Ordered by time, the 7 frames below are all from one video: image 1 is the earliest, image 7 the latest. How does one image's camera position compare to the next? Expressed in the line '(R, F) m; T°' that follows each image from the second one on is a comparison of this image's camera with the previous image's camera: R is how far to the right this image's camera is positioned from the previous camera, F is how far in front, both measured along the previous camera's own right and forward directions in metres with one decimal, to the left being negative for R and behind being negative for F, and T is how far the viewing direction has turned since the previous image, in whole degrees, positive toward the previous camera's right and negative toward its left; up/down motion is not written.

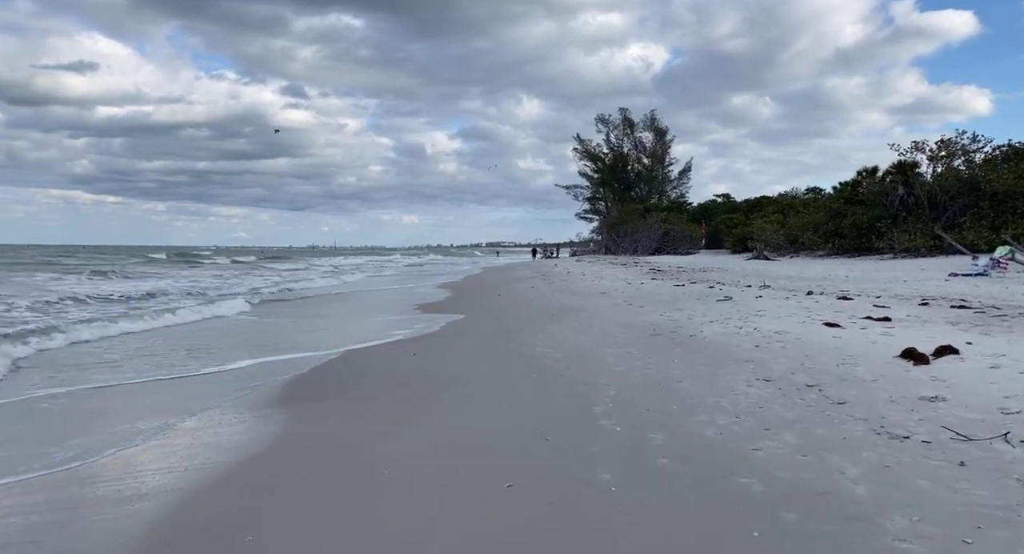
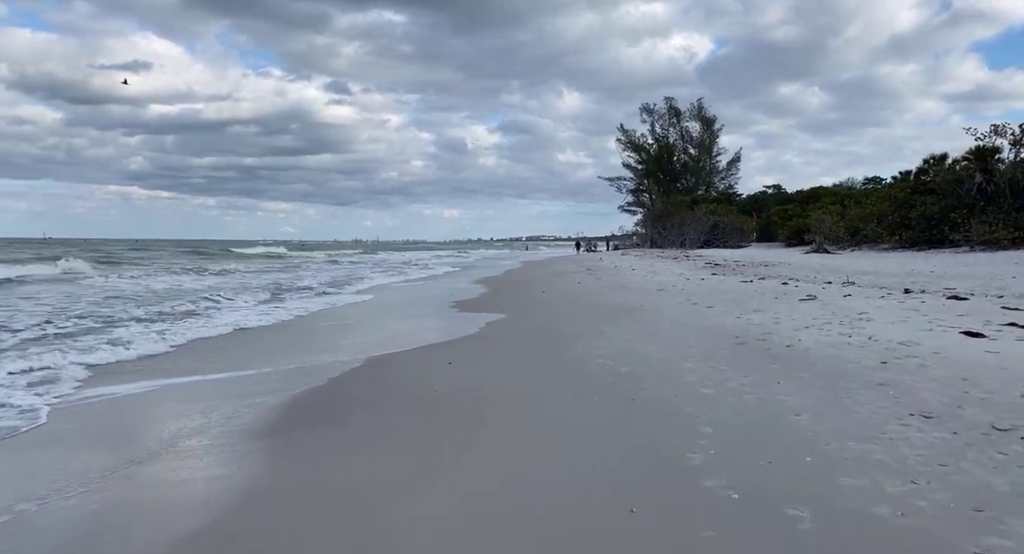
(-0.1, +1.3) m; -3°
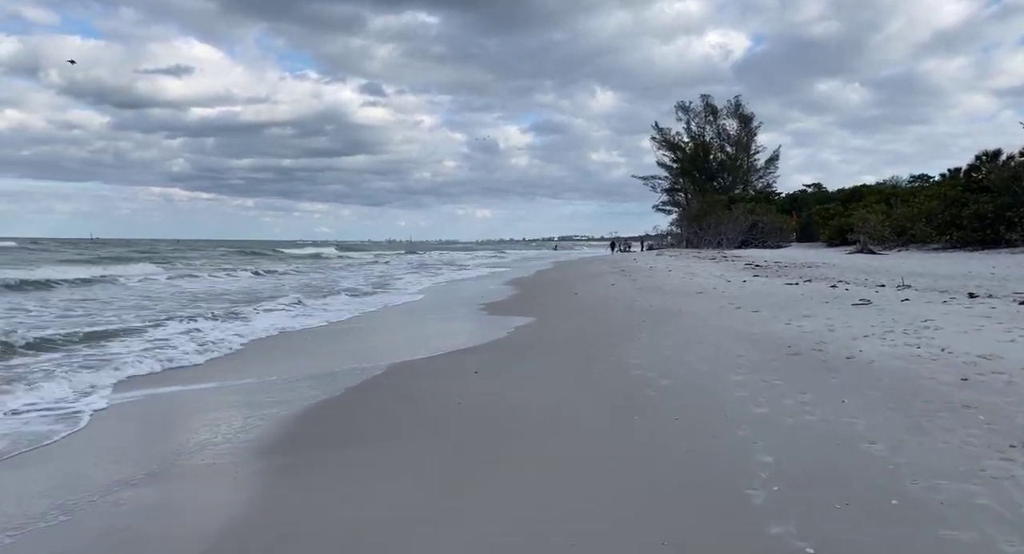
(0.0, +0.5) m; -3°
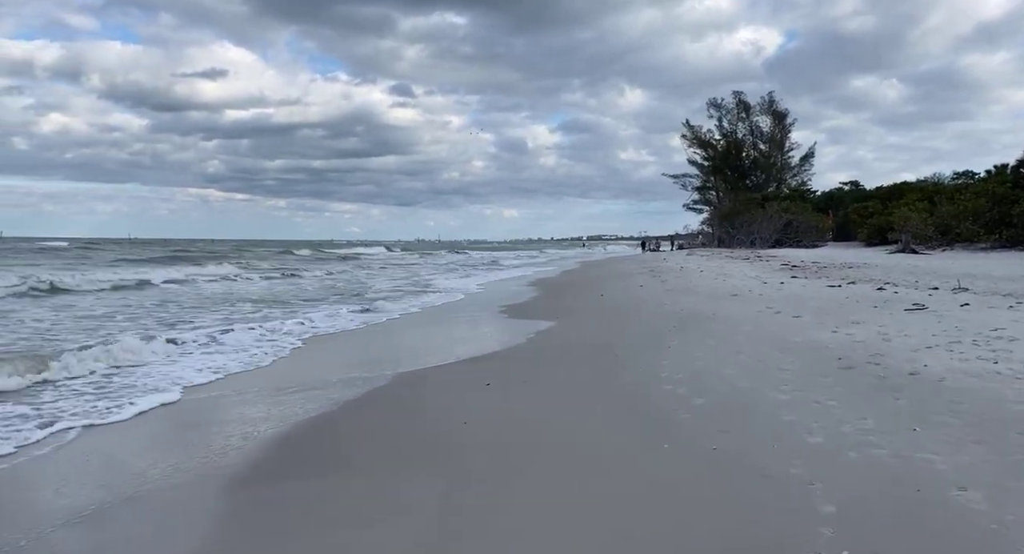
(+0.1, +0.6) m; -2°
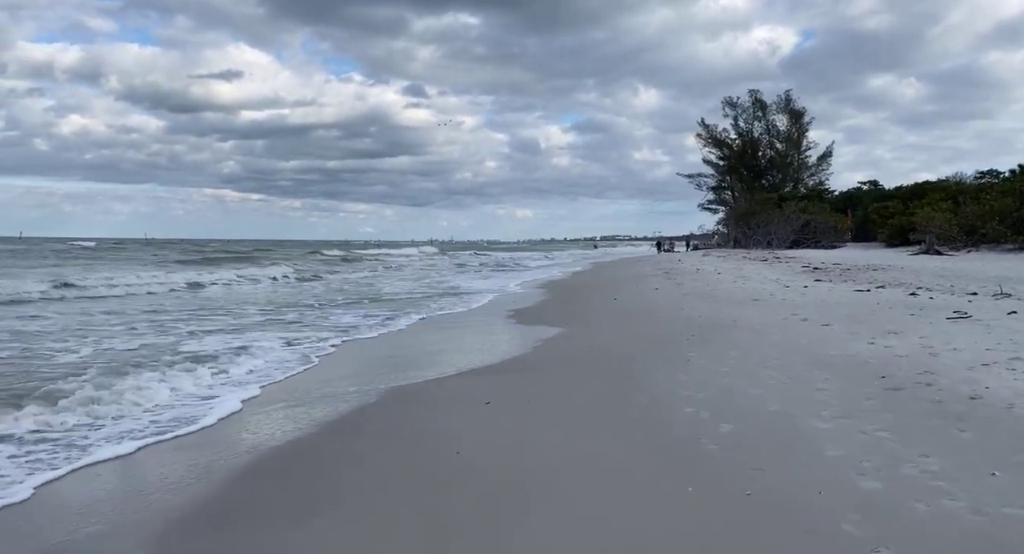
(+0.1, +0.6) m; -1°
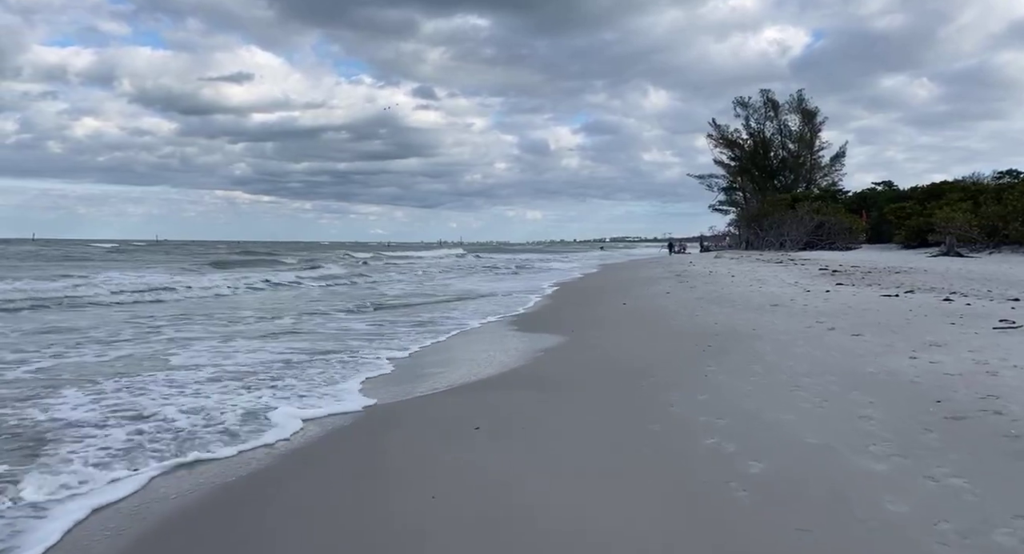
(+0.1, +0.7) m; -1°
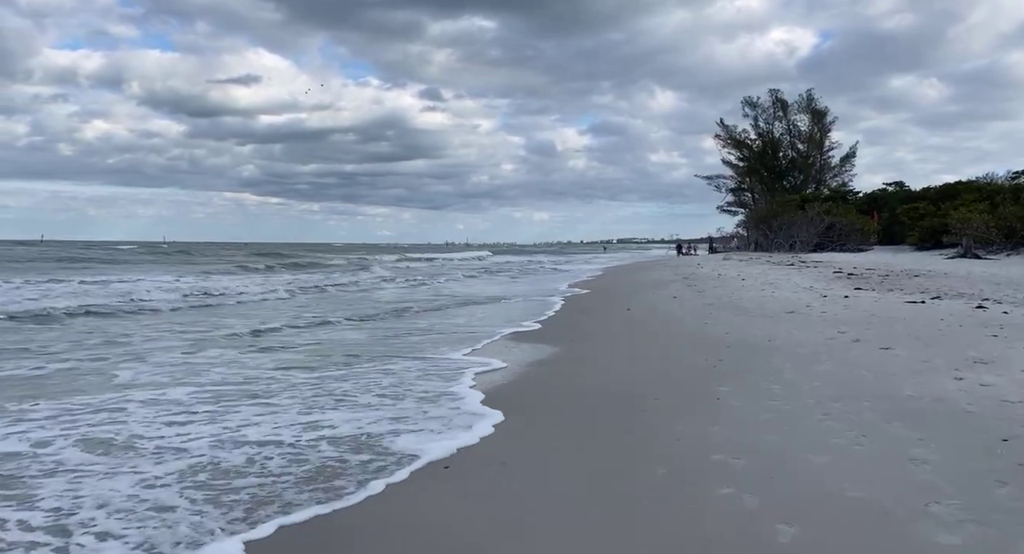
(+0.2, +0.8) m; -1°
